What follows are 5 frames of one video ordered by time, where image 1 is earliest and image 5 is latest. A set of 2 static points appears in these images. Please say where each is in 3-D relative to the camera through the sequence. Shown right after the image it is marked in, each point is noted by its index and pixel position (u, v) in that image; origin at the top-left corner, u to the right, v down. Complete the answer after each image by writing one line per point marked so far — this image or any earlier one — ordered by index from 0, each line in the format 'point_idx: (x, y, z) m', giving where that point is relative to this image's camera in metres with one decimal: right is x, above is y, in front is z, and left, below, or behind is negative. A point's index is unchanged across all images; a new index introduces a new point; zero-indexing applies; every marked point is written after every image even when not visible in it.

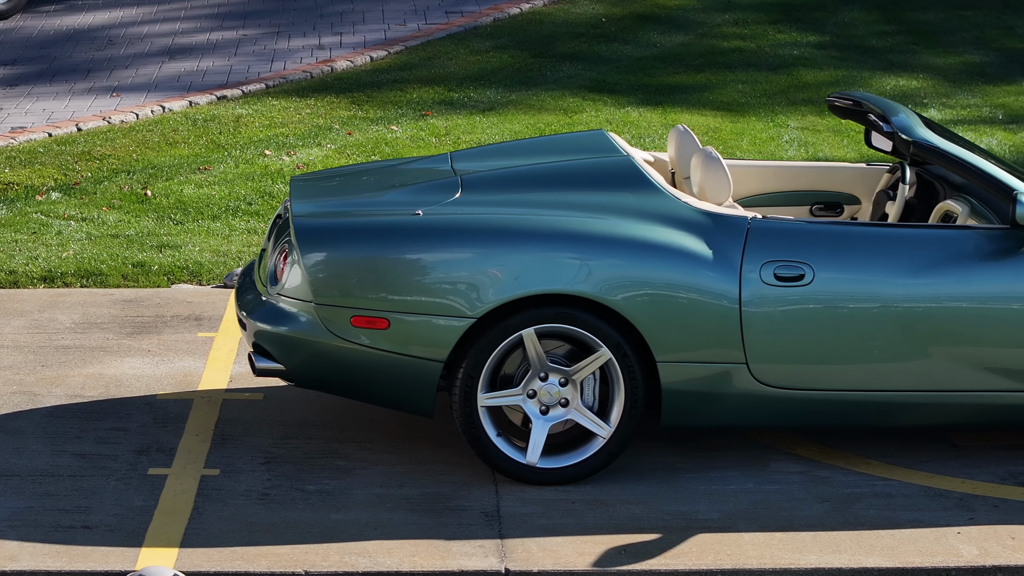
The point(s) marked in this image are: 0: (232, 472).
0: (-0.8, -0.5, +4.2) m
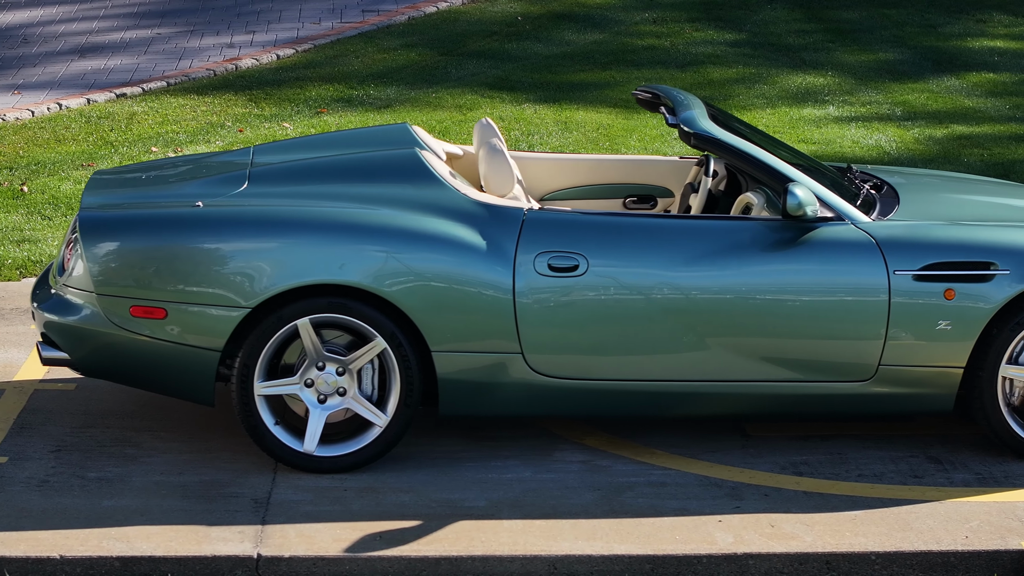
0: (-1.5, -0.5, +4.3) m
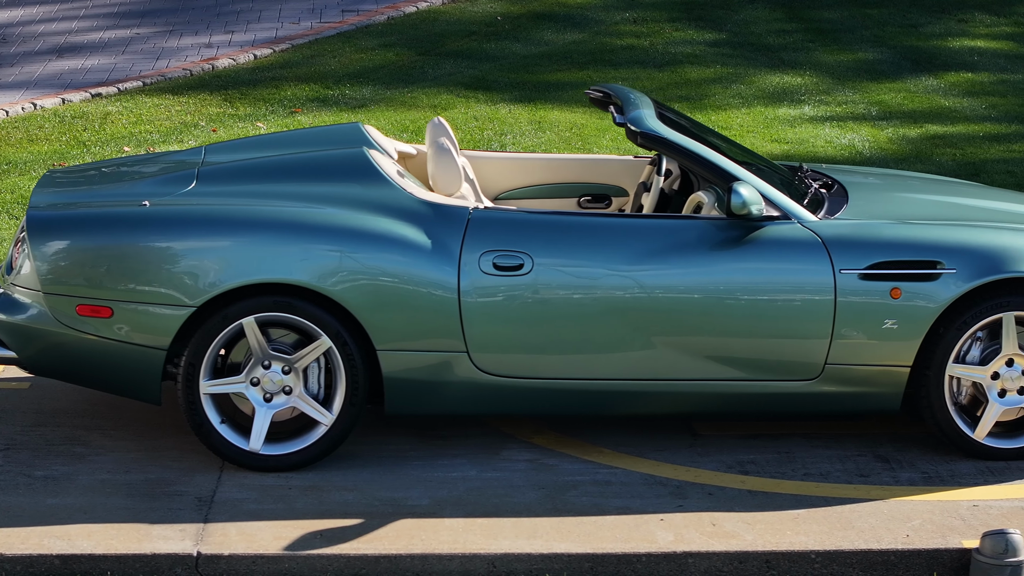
0: (-1.7, -0.5, +4.3) m
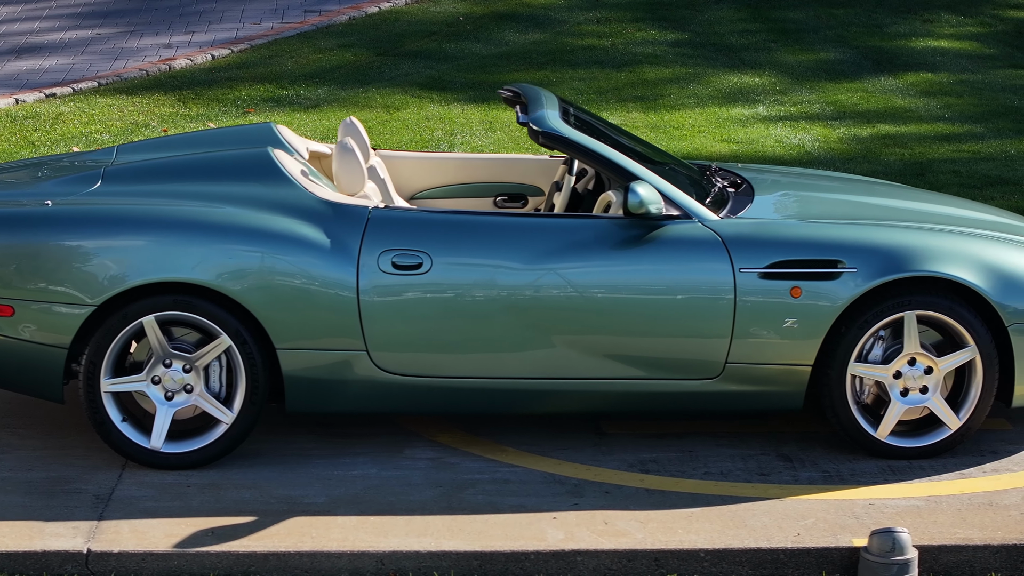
0: (-2.0, -0.5, +4.3) m
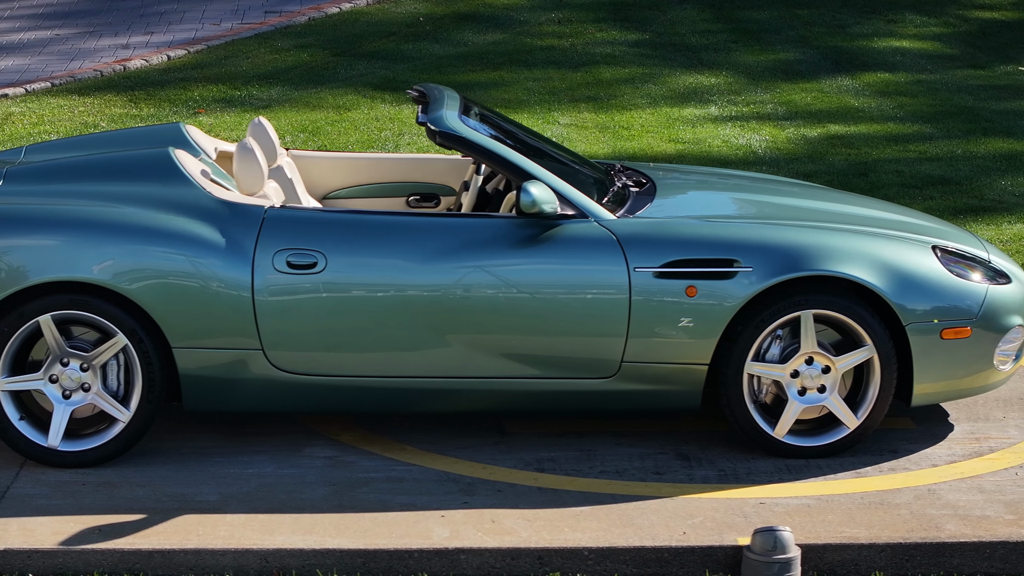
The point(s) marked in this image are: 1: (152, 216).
0: (-2.3, -0.5, +4.4) m
1: (-1.1, +0.2, +4.3) m
